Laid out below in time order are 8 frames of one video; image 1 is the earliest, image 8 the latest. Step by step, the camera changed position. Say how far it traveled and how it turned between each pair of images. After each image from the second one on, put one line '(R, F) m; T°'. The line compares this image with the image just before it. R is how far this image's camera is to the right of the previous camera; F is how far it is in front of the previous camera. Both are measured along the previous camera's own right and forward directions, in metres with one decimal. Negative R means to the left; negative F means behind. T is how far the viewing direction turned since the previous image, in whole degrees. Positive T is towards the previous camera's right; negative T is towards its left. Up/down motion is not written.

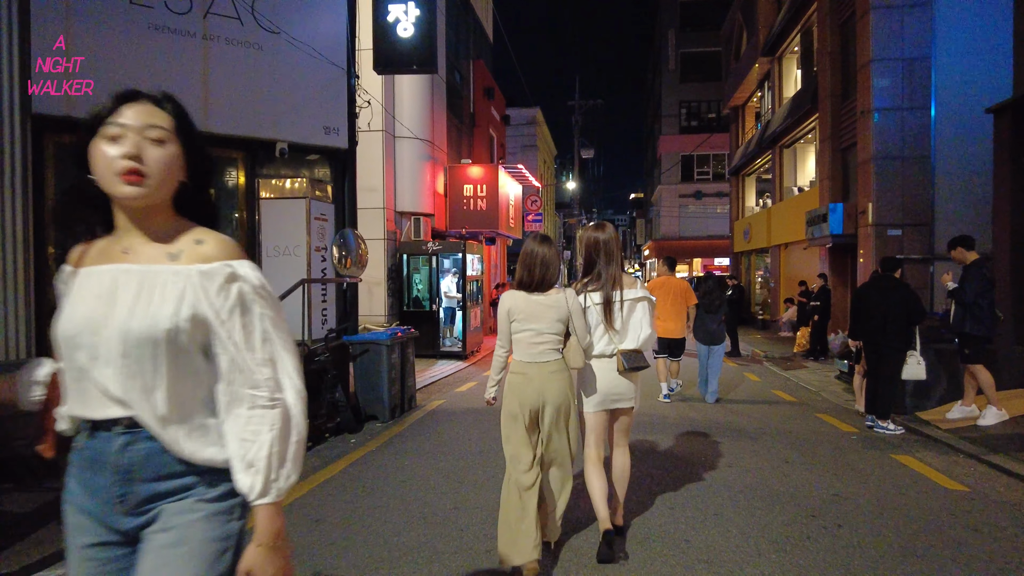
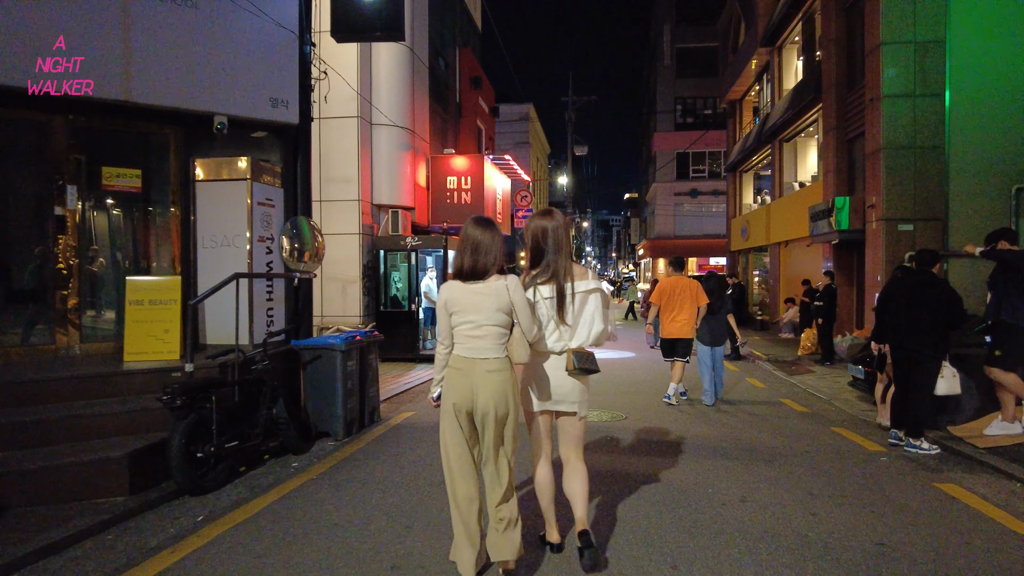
(+0.2, +1.1) m; 0°
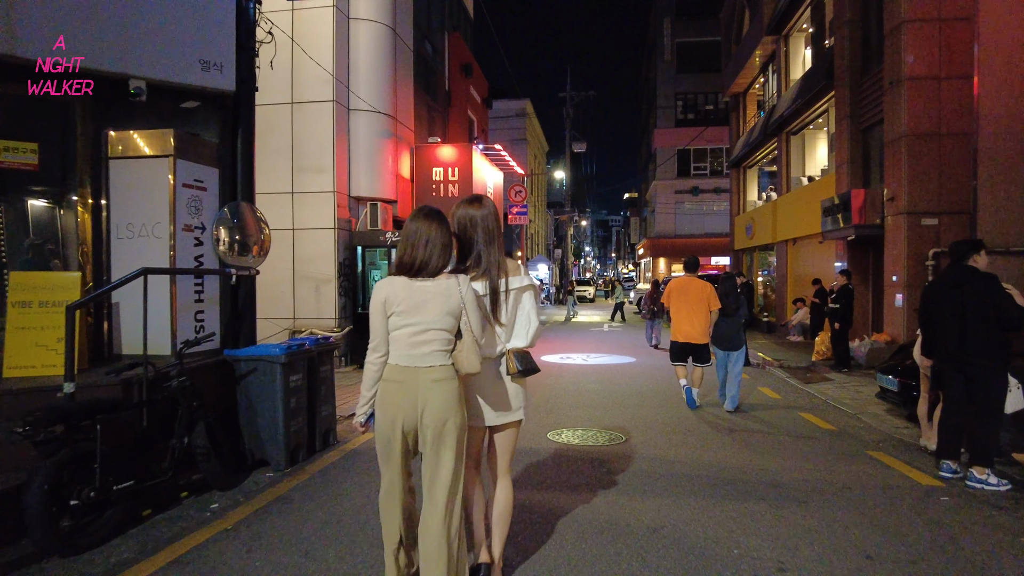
(+0.2, +1.2) m; 0°
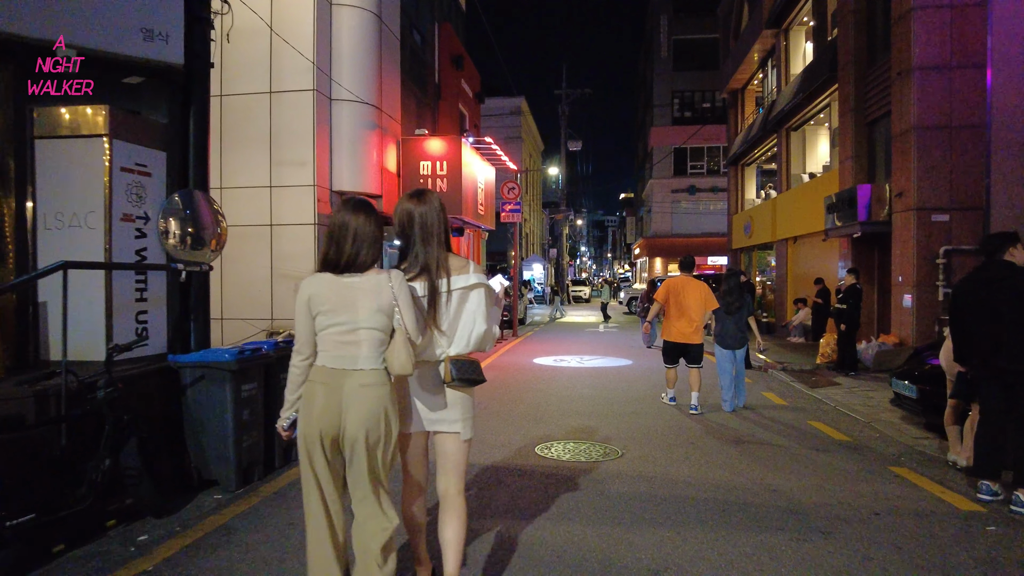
(+0.1, +0.7) m; 0°
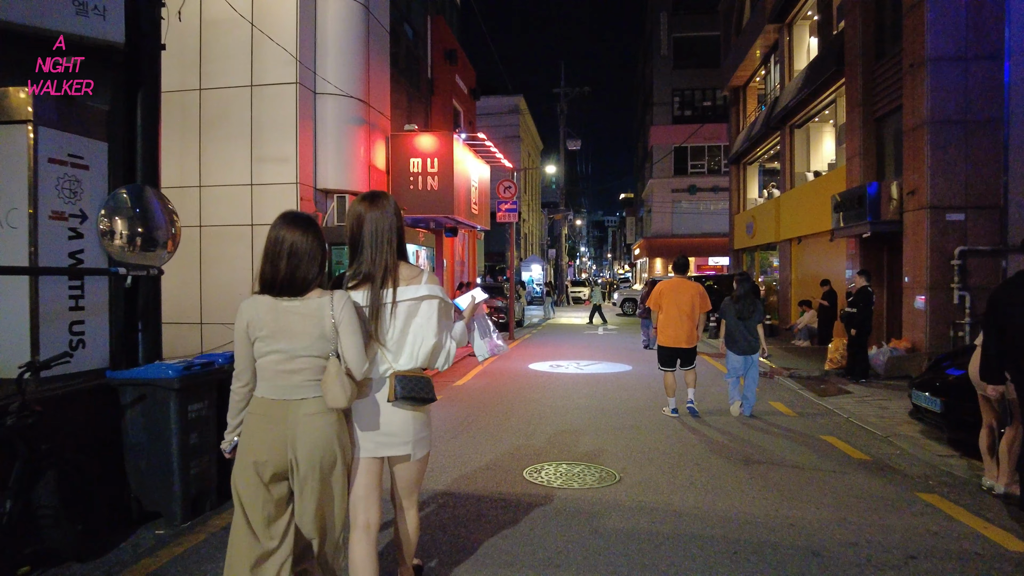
(+0.1, +0.6) m; 0°
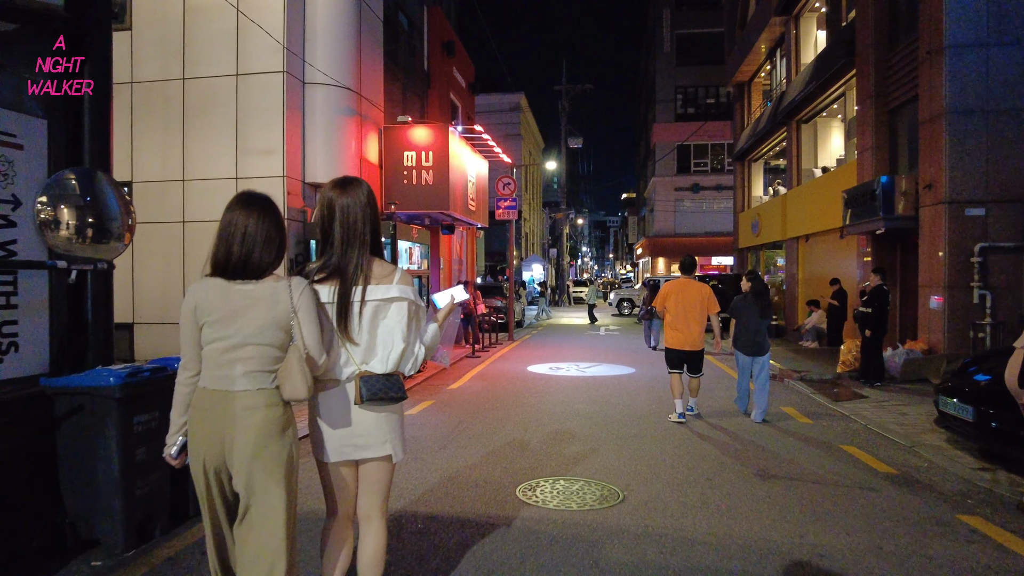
(+0.1, +0.6) m; 0°
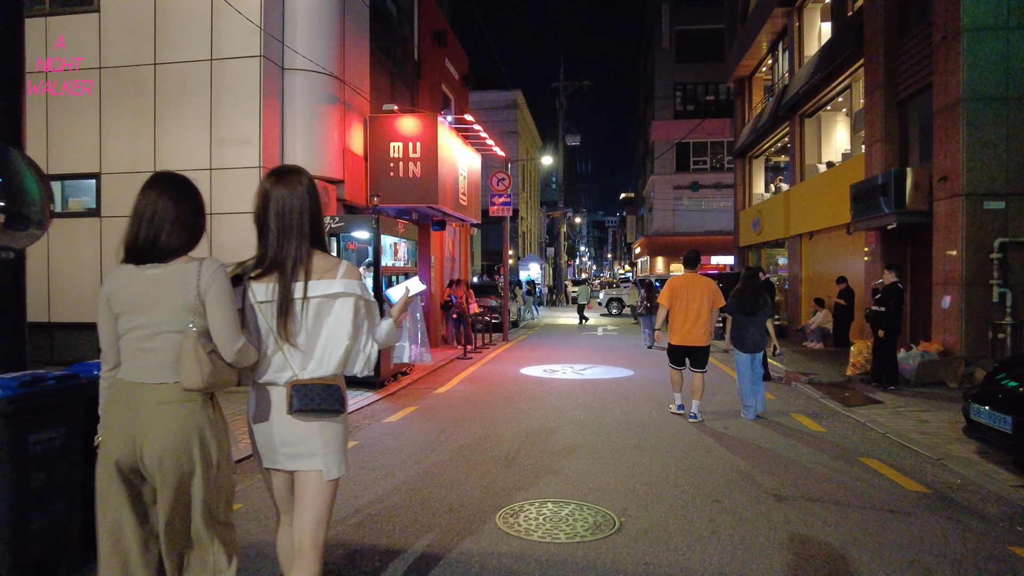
(+0.1, +0.7) m; 0°
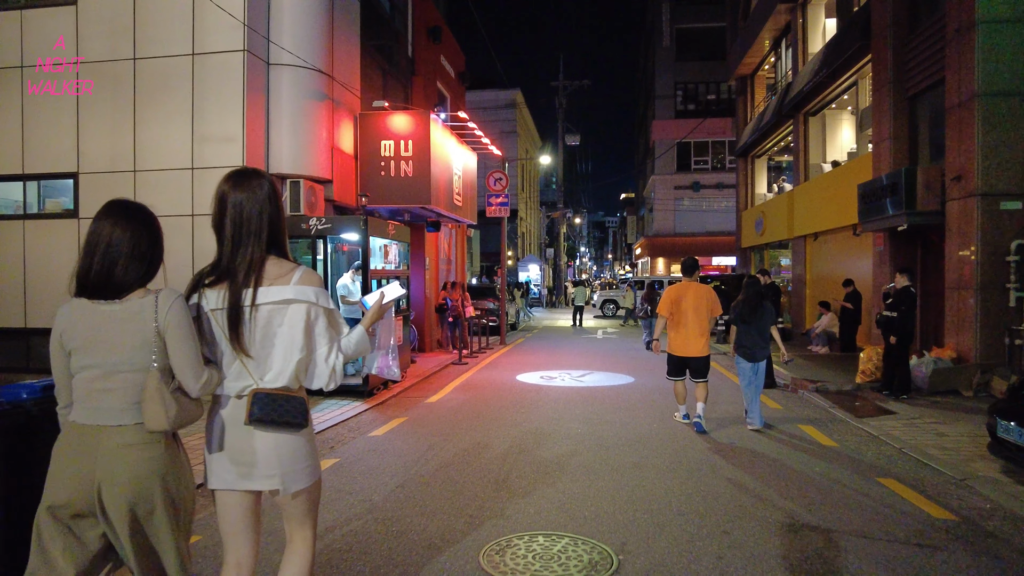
(+0.1, +0.5) m; 0°
